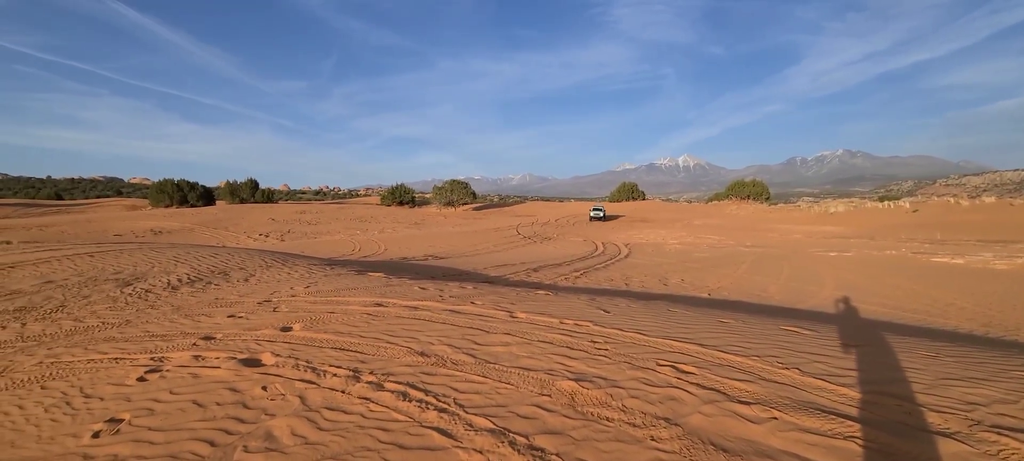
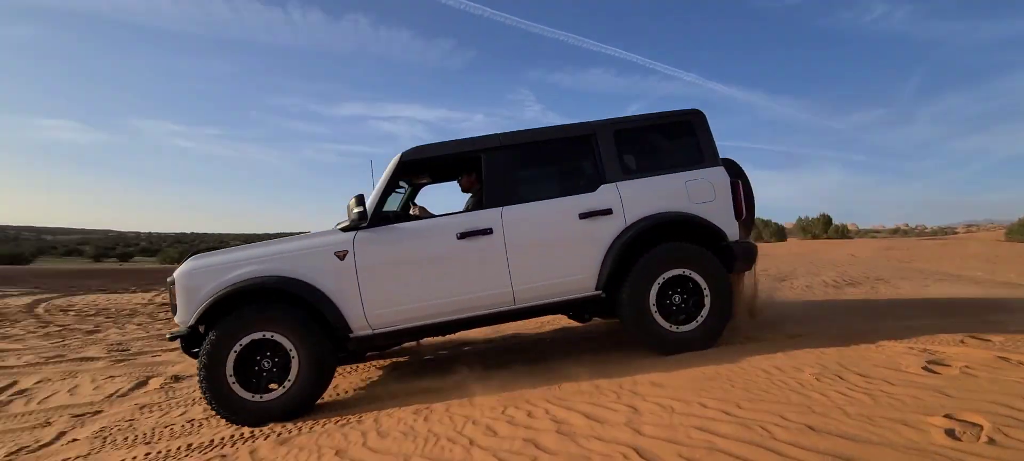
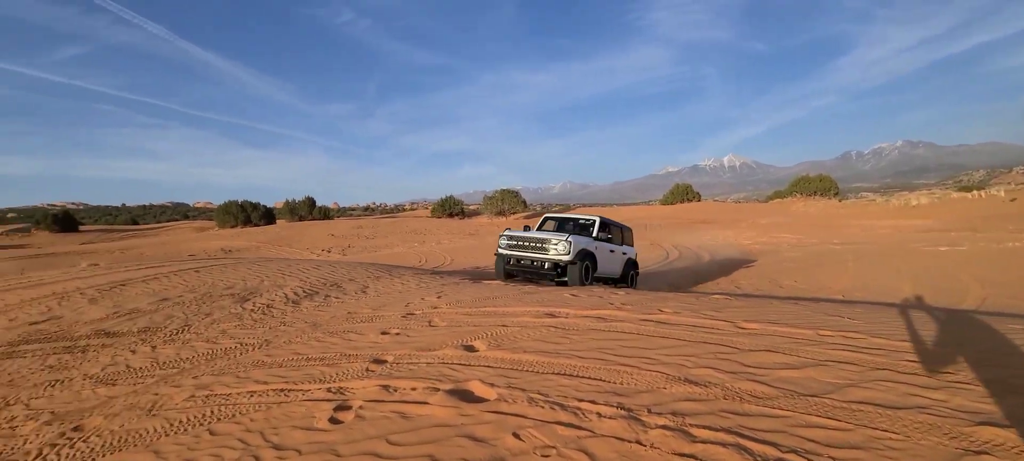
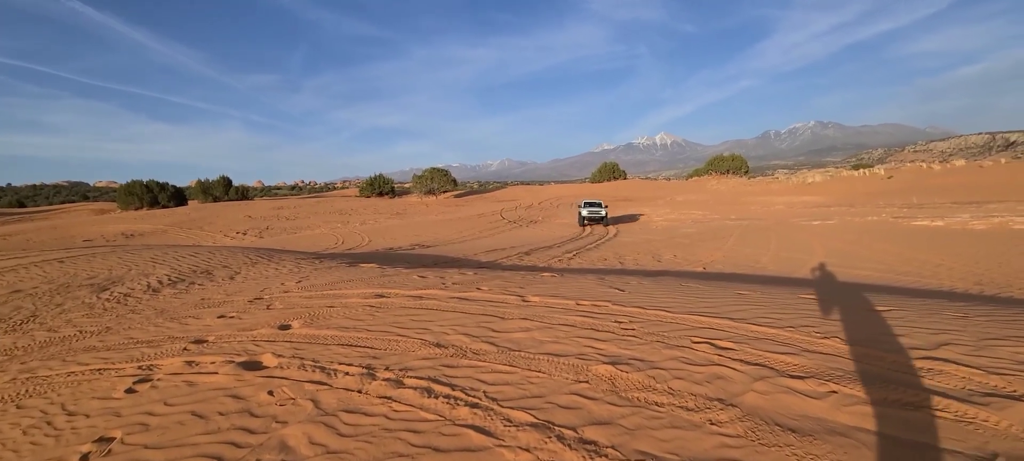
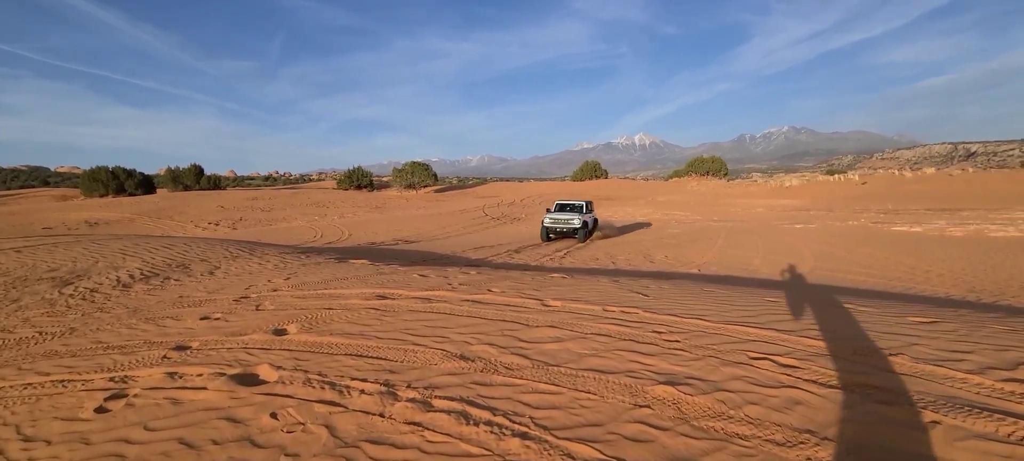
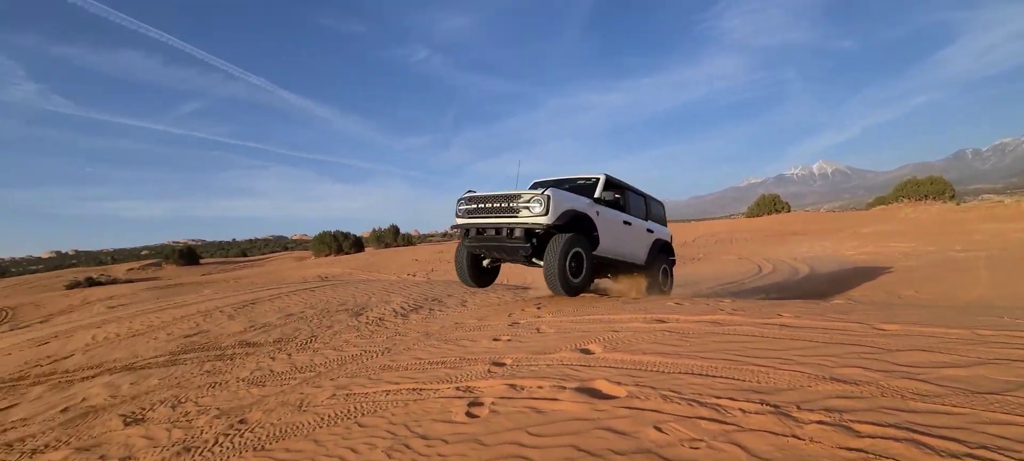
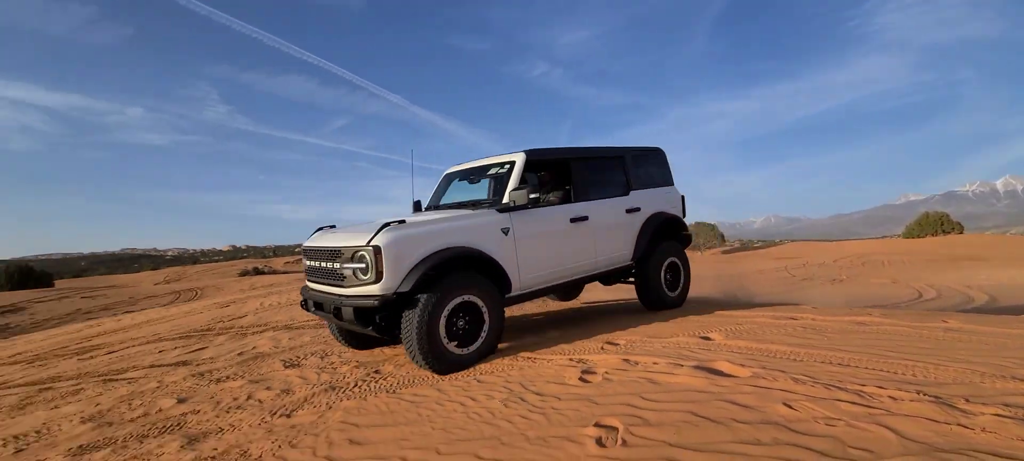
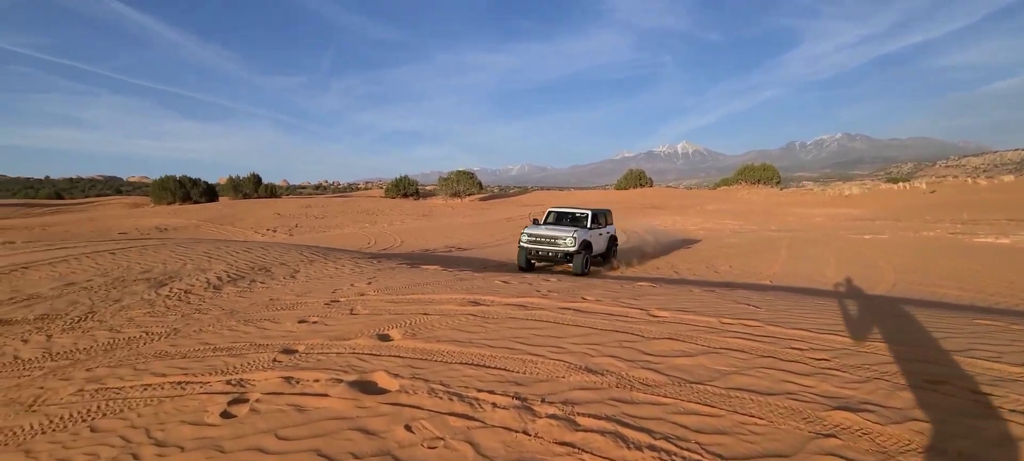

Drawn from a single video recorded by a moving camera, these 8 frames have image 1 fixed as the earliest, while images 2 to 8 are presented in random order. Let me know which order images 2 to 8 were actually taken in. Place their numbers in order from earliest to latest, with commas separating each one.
4, 5, 8, 3, 6, 7, 2
